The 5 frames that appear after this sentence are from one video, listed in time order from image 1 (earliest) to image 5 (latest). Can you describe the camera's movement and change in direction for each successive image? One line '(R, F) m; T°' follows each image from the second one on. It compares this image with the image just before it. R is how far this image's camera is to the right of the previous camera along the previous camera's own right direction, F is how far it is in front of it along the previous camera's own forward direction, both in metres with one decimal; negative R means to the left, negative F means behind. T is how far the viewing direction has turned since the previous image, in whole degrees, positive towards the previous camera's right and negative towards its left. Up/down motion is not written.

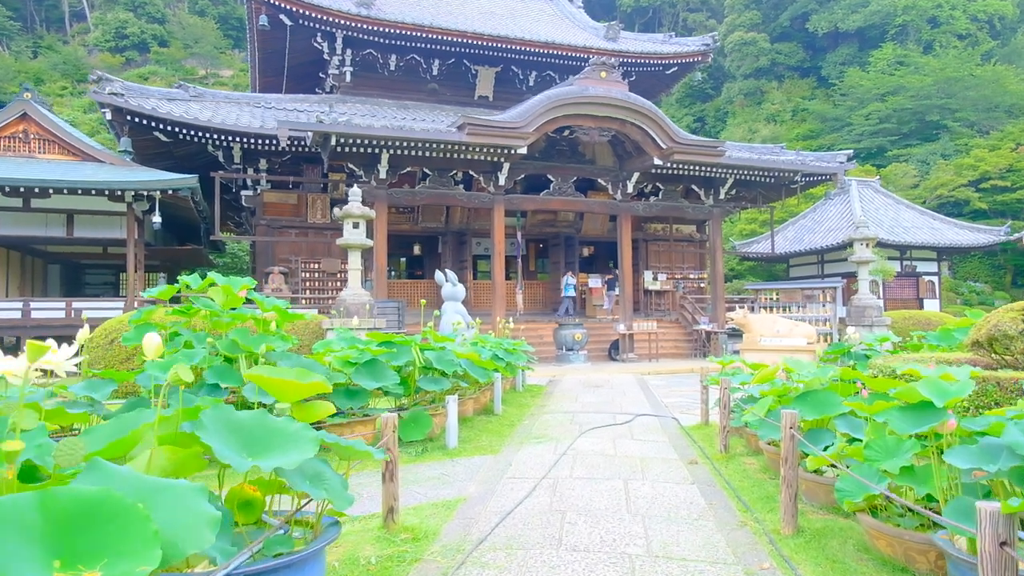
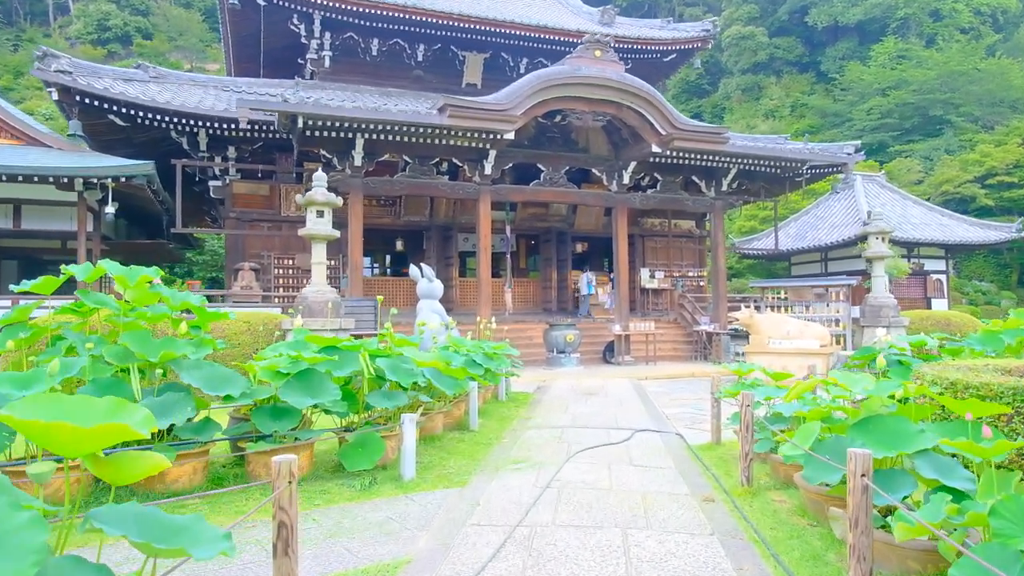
(+0.1, +0.9) m; 0°
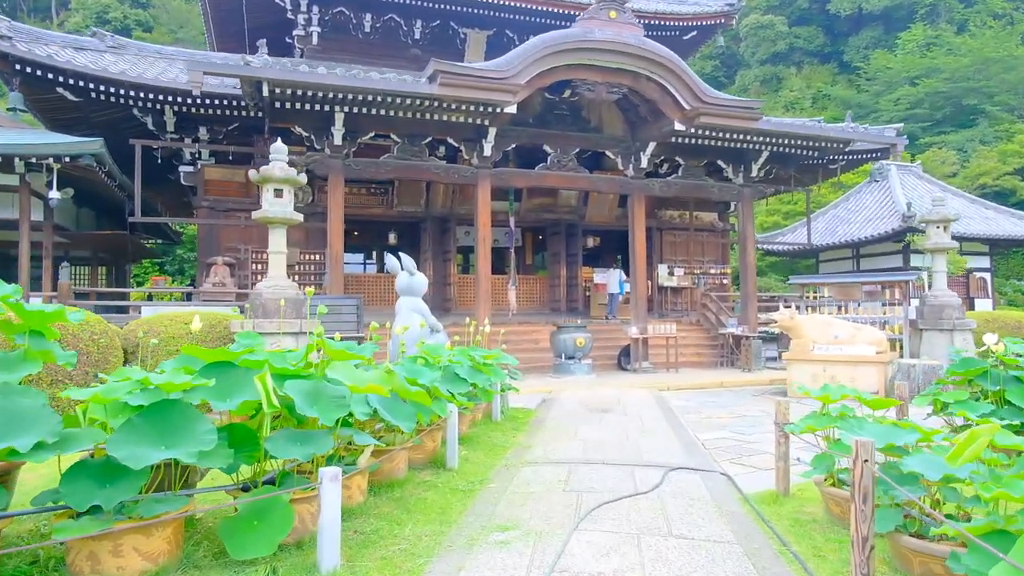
(+0.1, +1.4) m; -1°
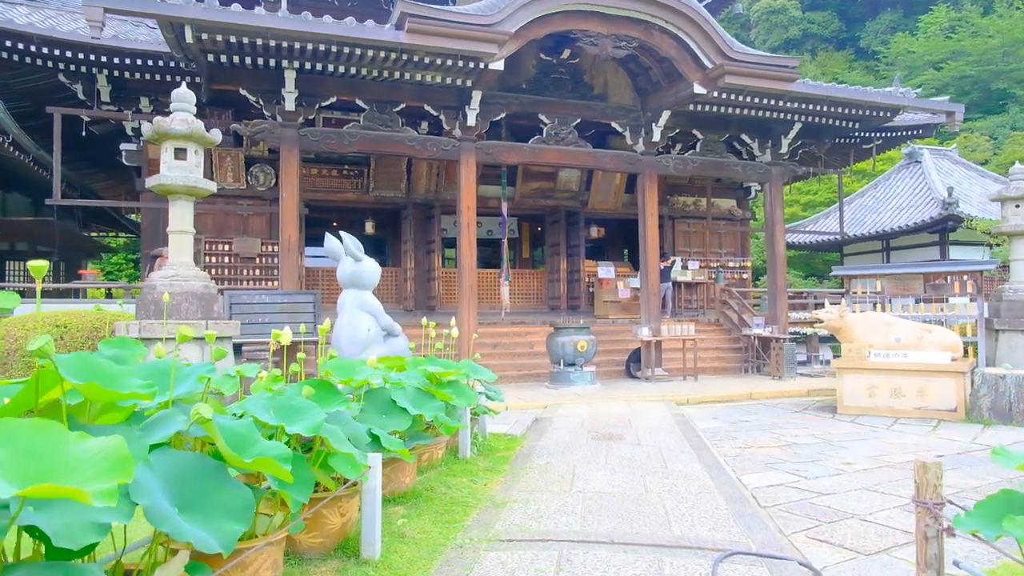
(+0.2, +1.6) m; 0°
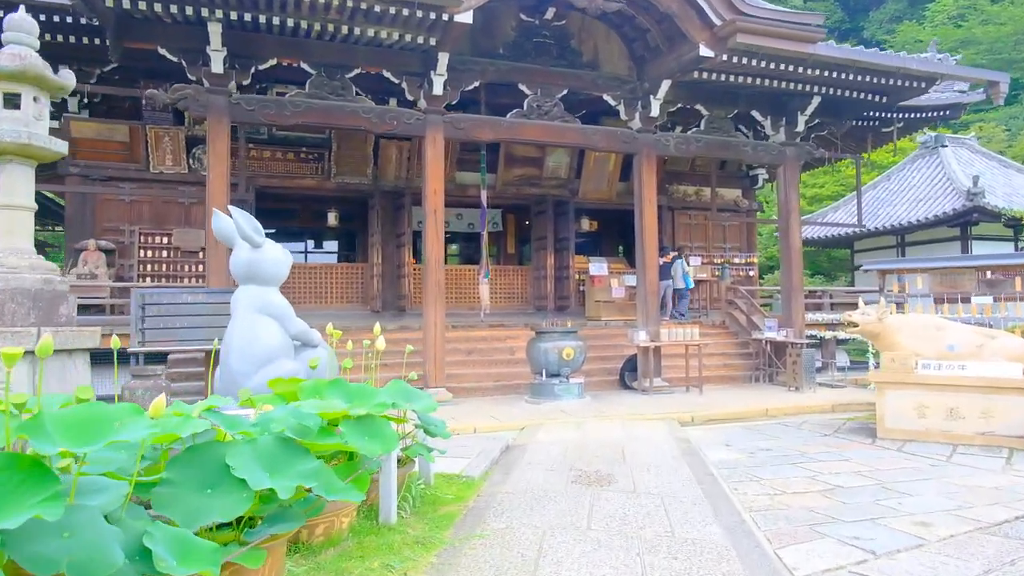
(+0.3, +1.3) m; 0°
